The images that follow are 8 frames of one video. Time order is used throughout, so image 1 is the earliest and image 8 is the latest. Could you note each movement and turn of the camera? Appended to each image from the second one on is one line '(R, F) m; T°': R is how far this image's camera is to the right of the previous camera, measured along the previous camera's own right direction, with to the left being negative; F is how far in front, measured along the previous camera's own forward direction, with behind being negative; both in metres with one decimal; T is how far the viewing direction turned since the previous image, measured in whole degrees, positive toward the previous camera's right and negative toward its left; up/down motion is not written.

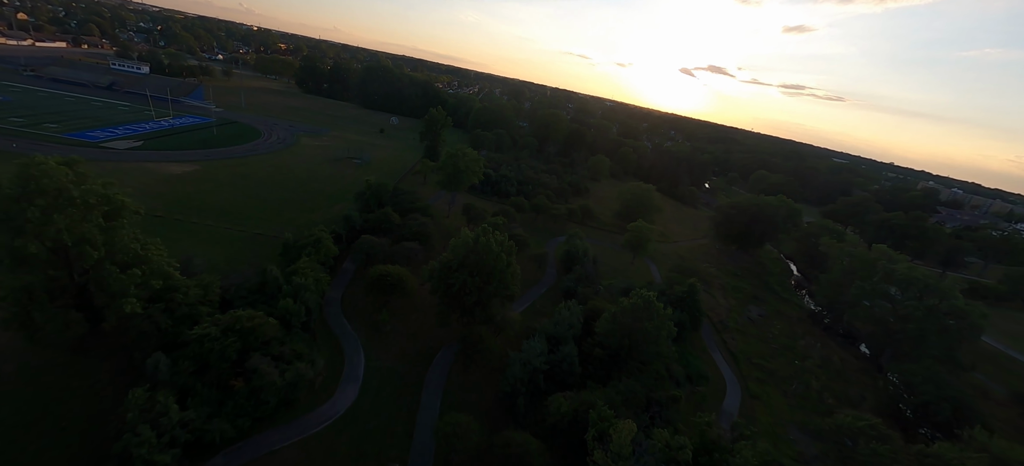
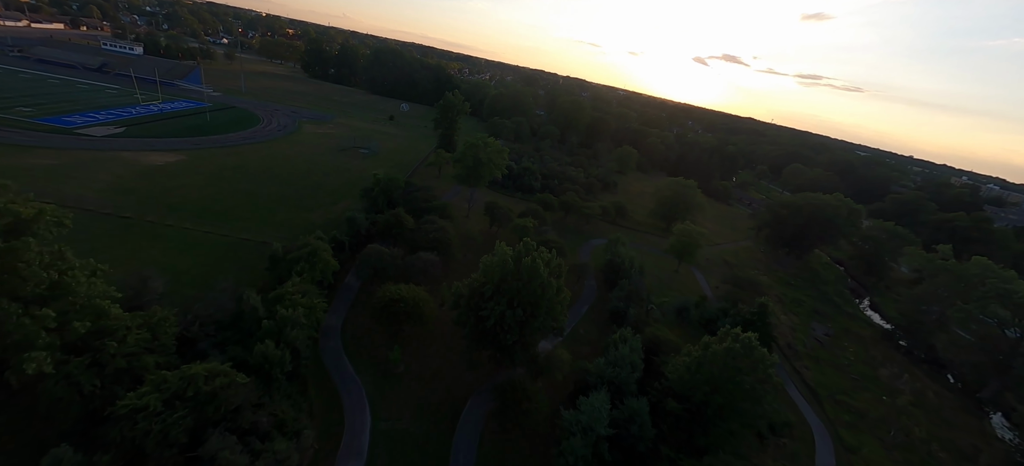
(-2.9, +7.6) m; -1°
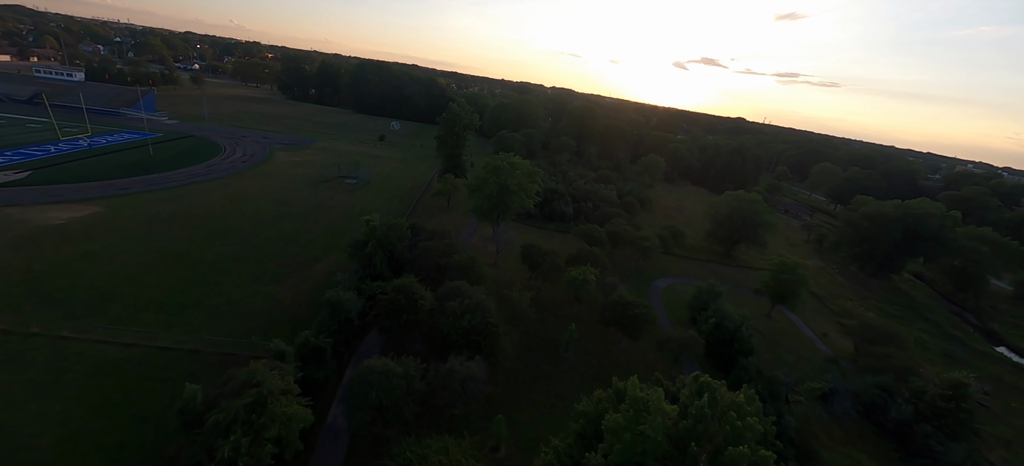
(-5.0, +12.9) m; +1°
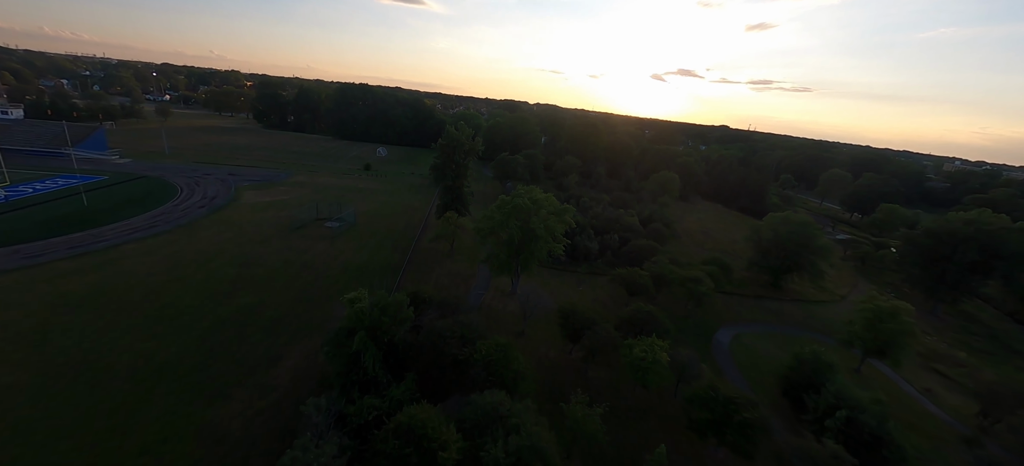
(-2.9, +8.2) m; +2°
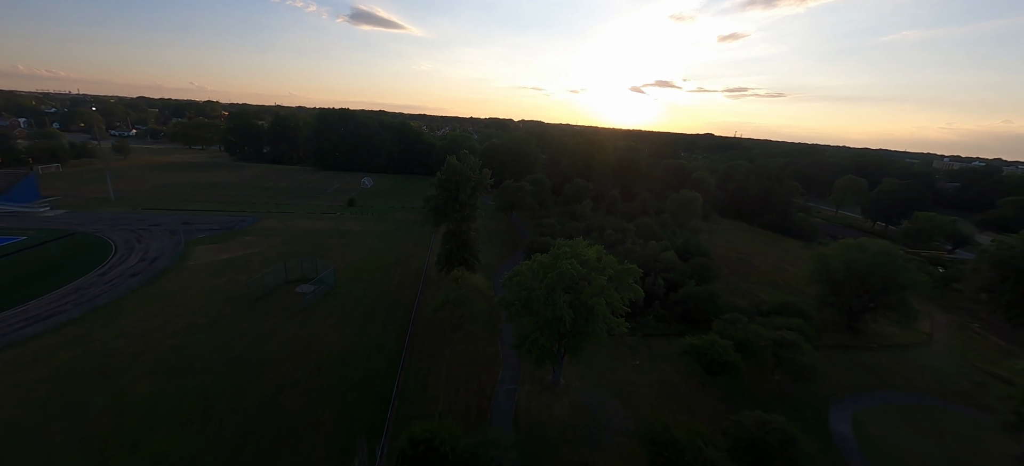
(-3.0, +9.0) m; +2°
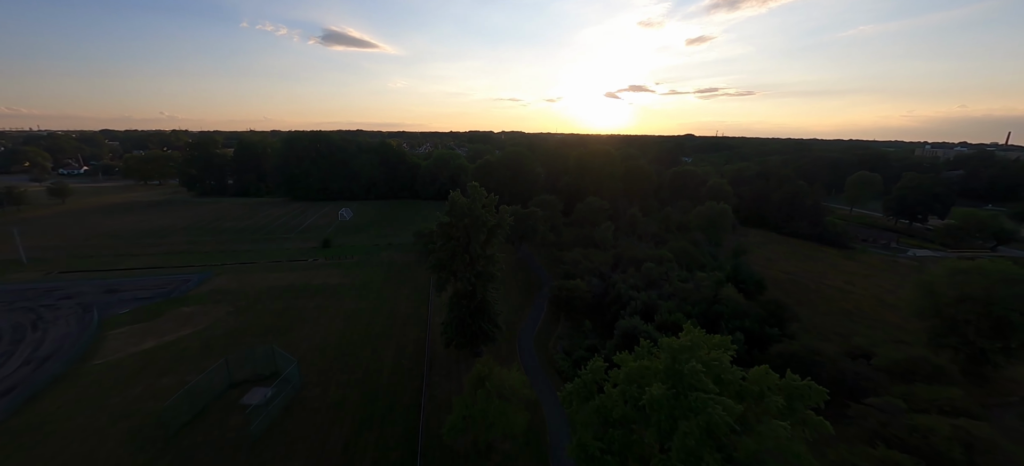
(-3.2, +9.7) m; +2°
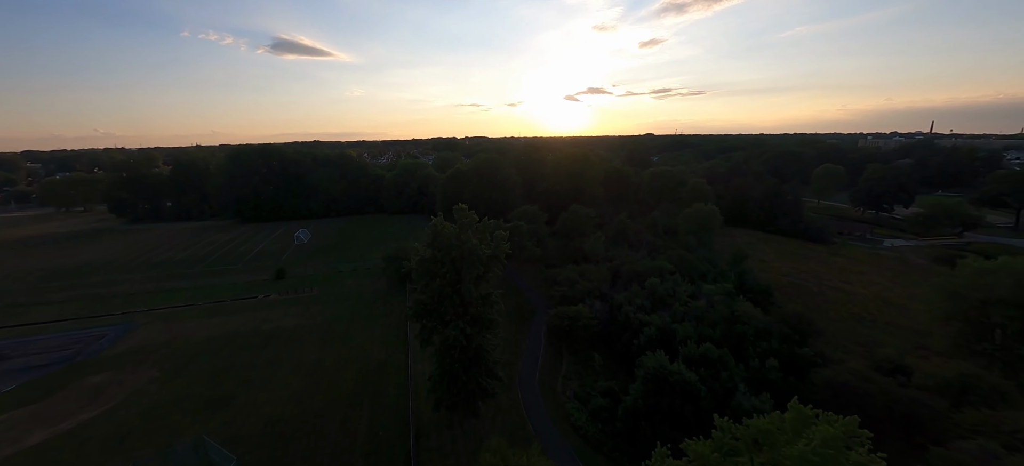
(-1.6, +5.2) m; +5°
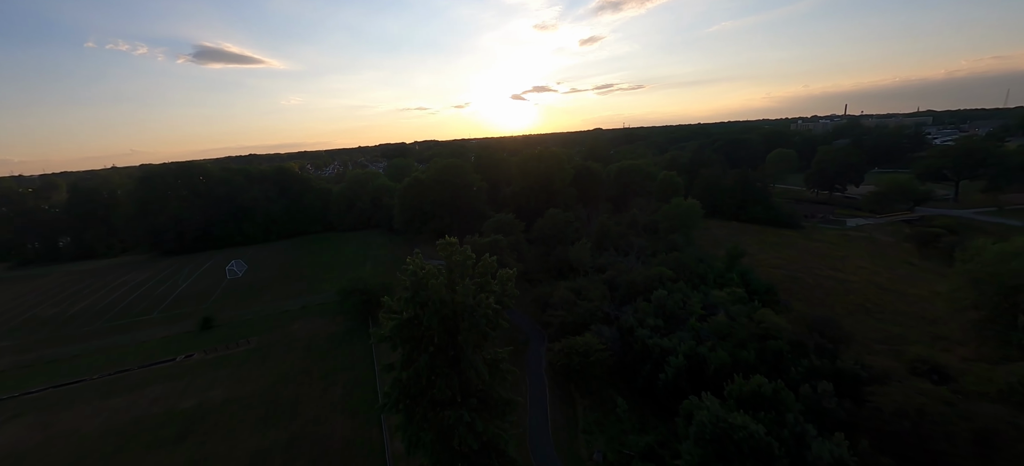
(-2.0, +6.0) m; +6°
